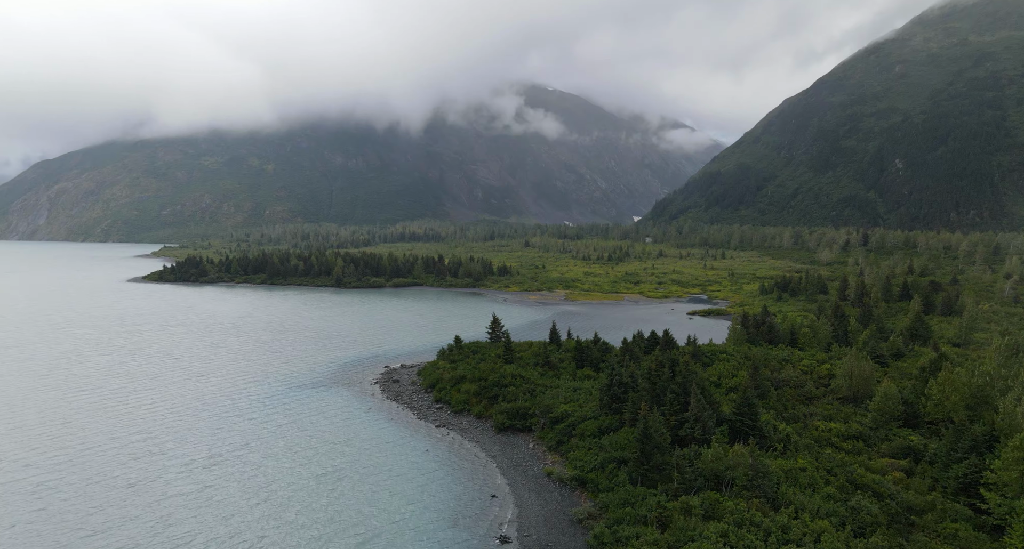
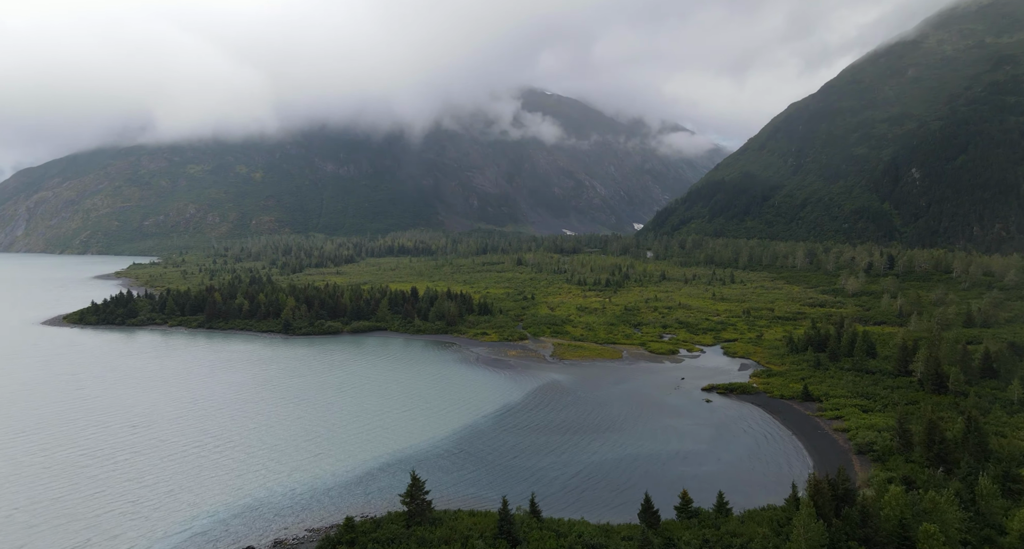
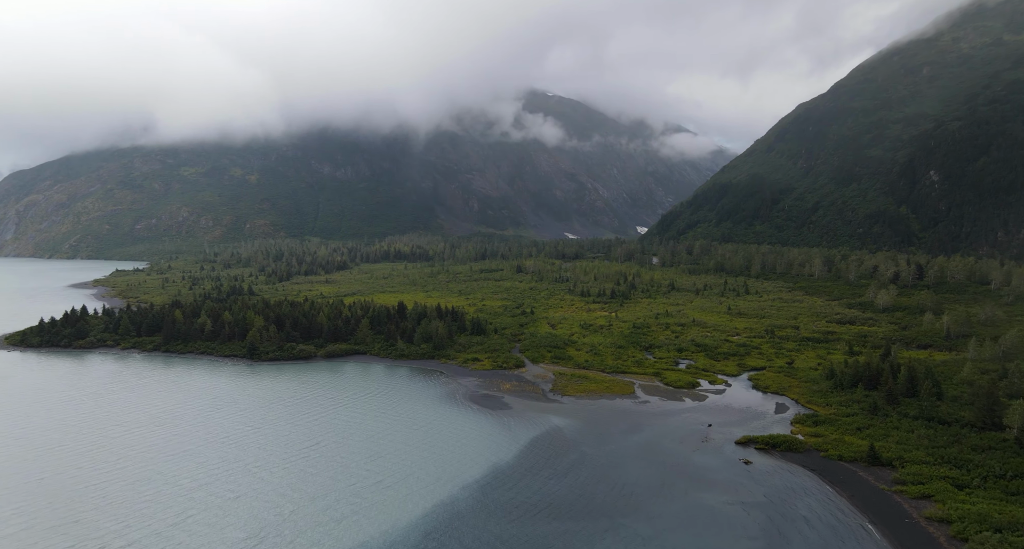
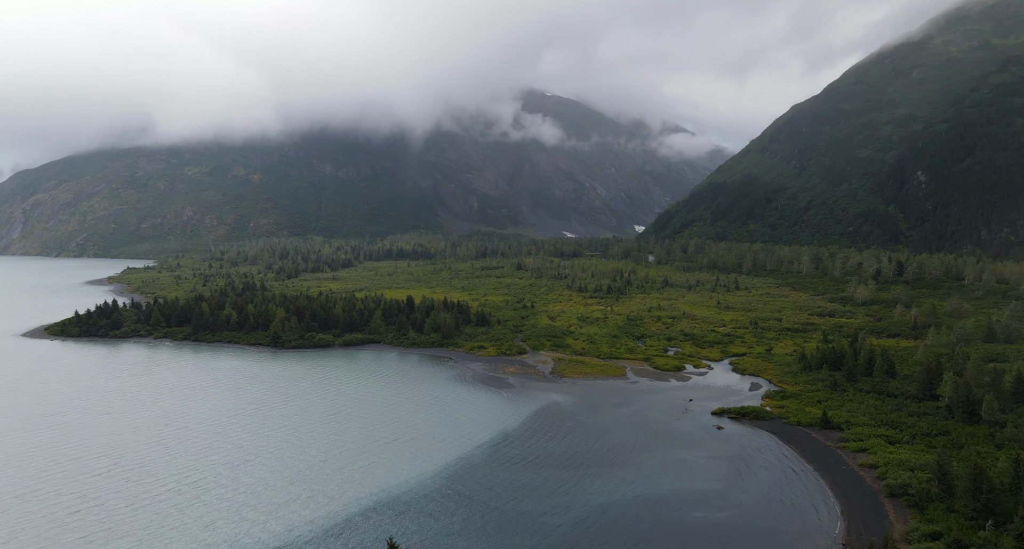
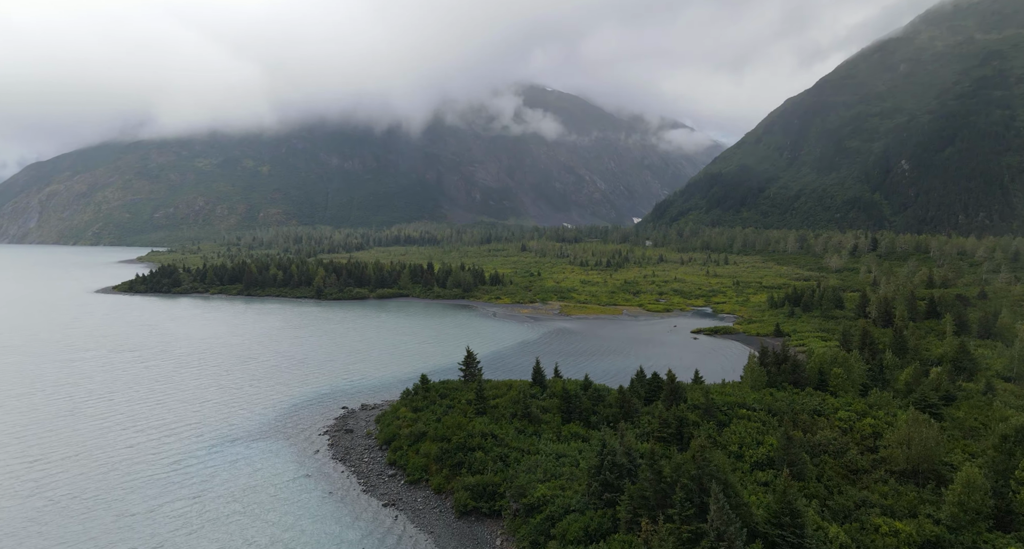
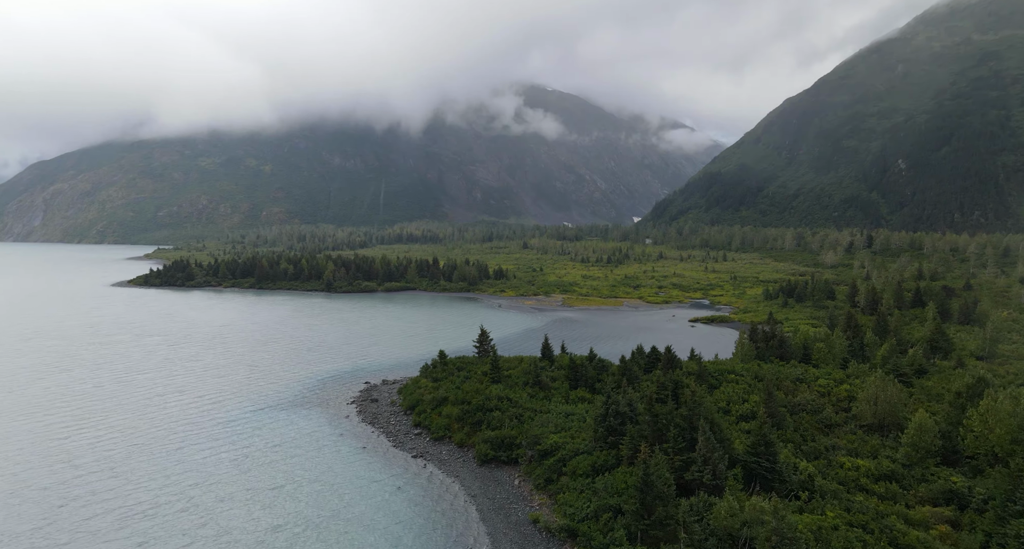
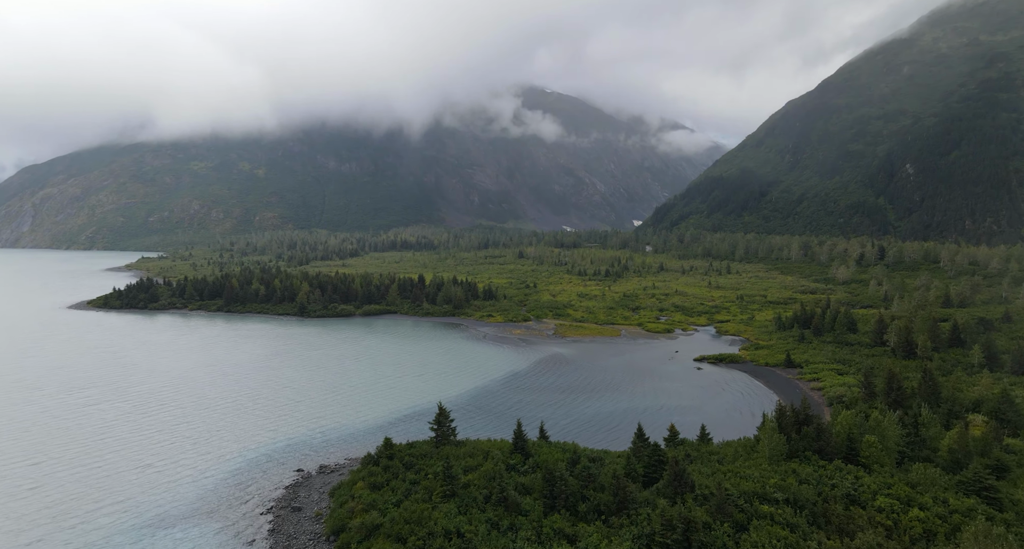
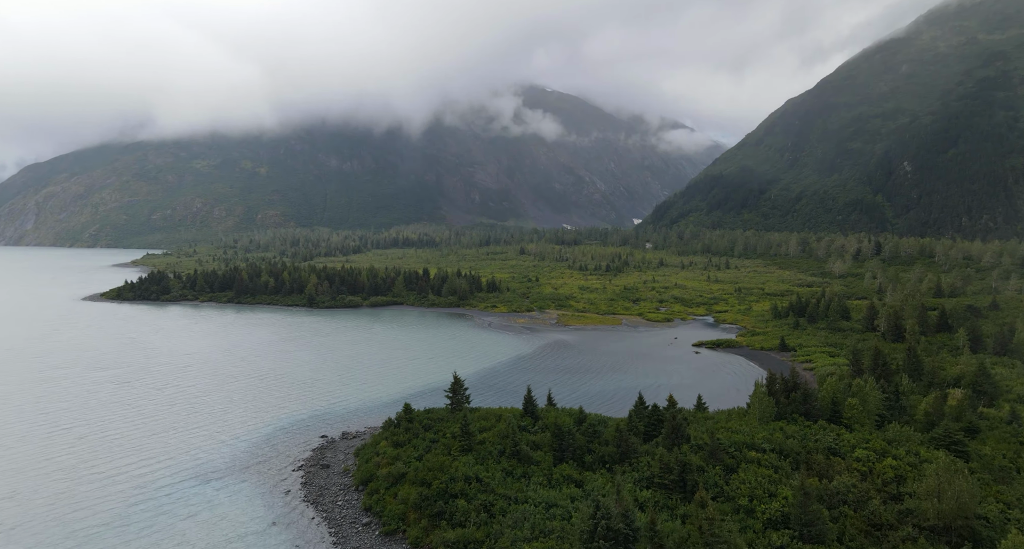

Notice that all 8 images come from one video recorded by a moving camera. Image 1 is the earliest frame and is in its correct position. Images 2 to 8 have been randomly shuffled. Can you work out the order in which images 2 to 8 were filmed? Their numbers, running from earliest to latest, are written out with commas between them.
6, 5, 8, 7, 2, 4, 3
